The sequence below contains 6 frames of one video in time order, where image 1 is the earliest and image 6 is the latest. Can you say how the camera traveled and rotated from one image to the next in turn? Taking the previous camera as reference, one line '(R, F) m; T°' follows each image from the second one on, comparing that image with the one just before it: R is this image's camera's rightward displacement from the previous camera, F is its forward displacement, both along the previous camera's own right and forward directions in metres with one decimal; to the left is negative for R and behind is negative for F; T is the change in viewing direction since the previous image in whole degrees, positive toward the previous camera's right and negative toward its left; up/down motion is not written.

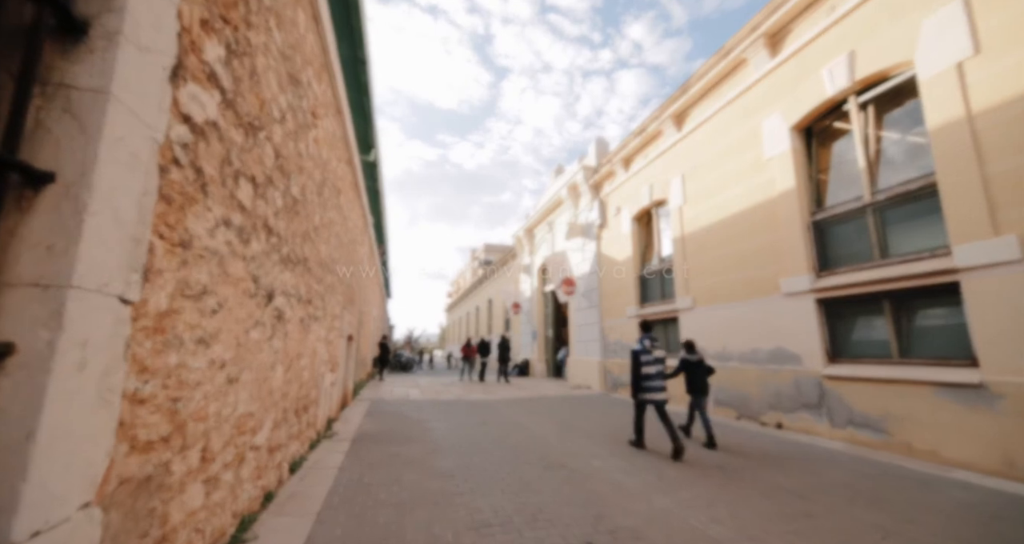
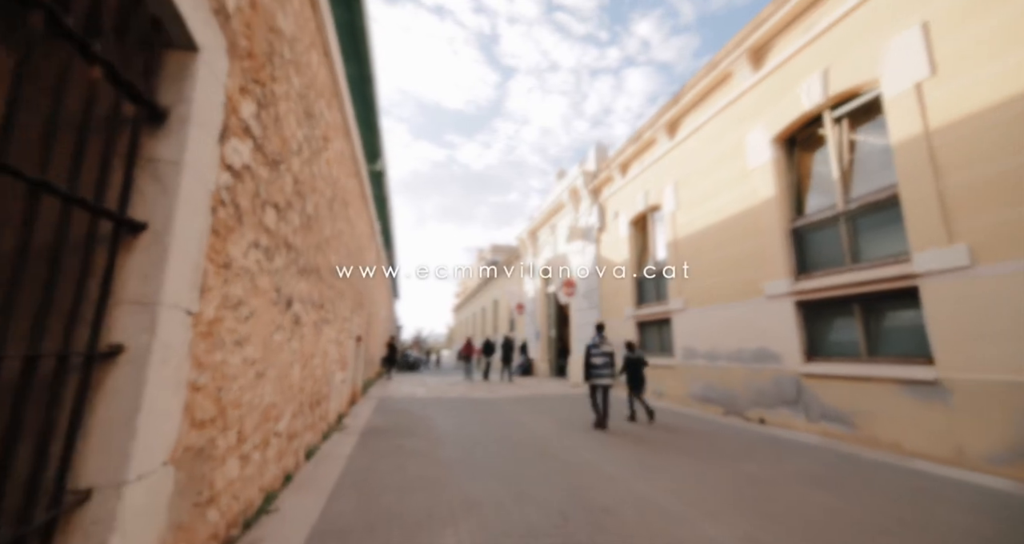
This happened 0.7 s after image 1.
(+0.1, -0.4) m; -1°
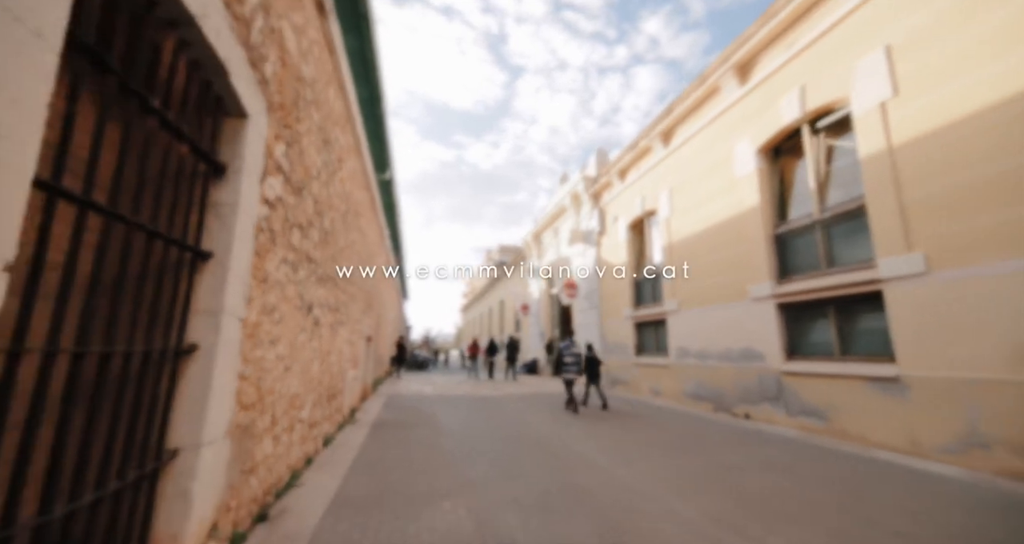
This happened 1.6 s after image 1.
(+0.1, -0.4) m; -1°
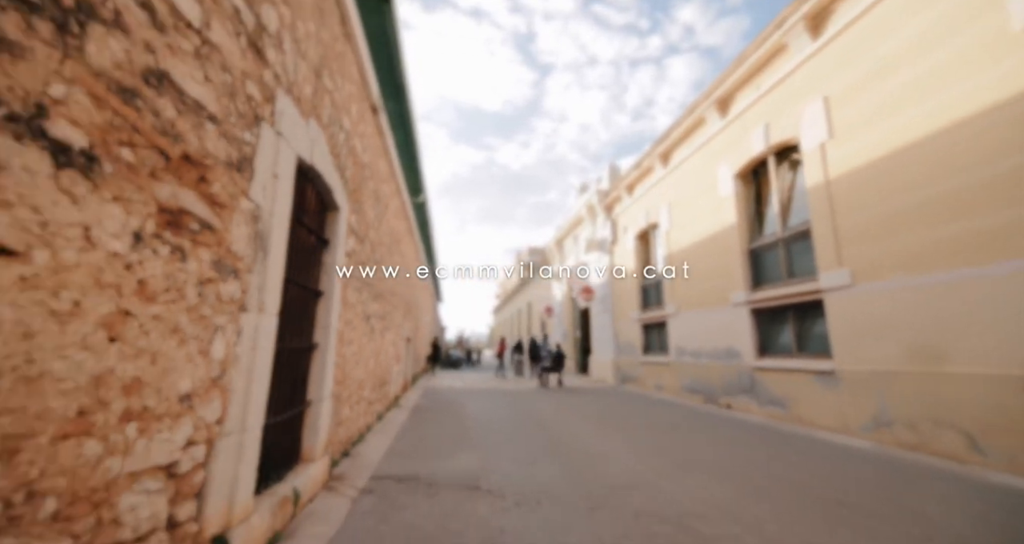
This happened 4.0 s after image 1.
(+0.4, -1.3) m; -4°
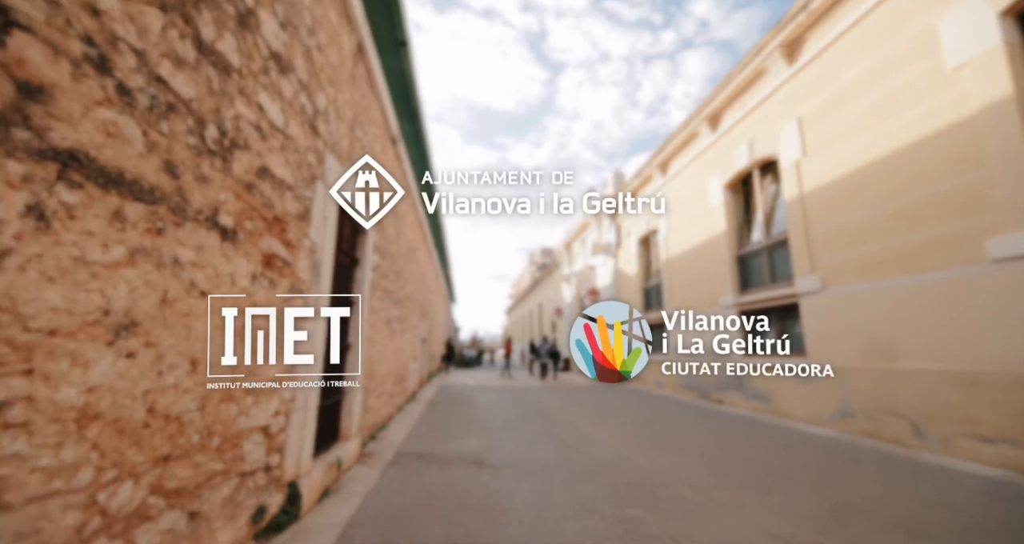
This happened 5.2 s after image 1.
(+0.1, -0.7) m; -2°
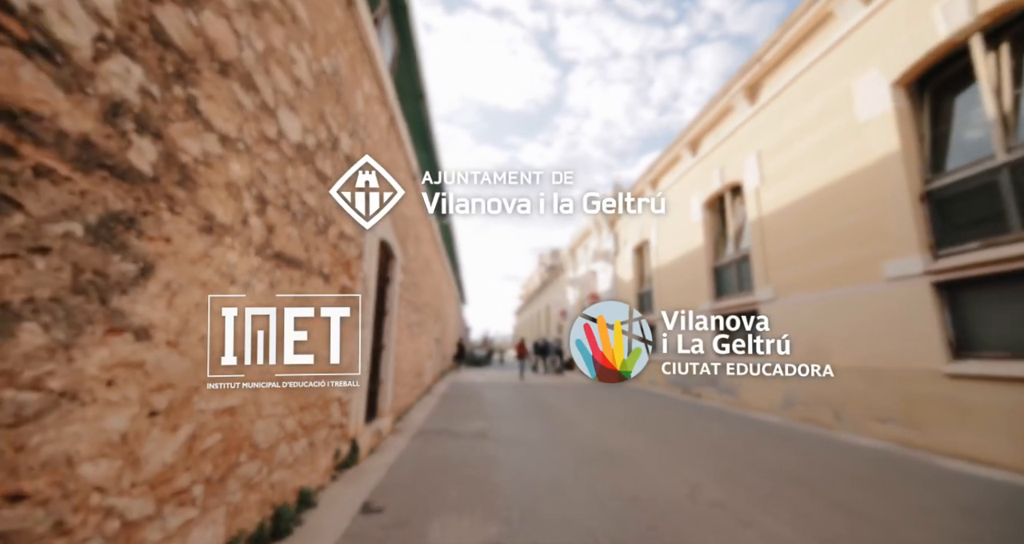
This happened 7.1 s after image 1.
(+0.2, -1.1) m; -1°
